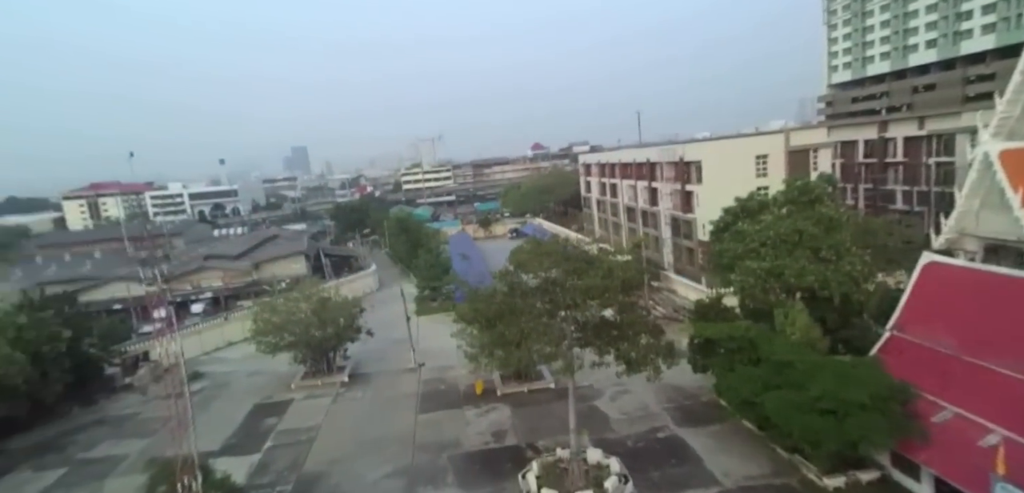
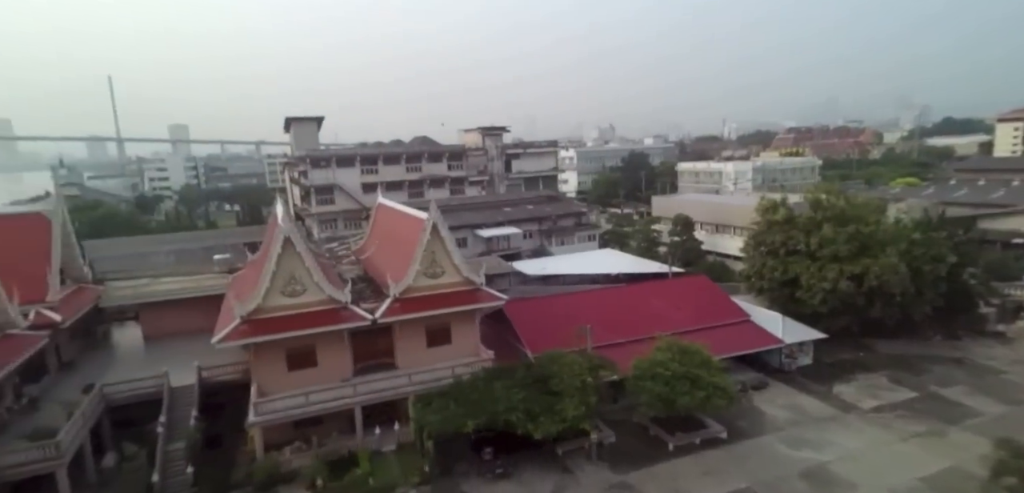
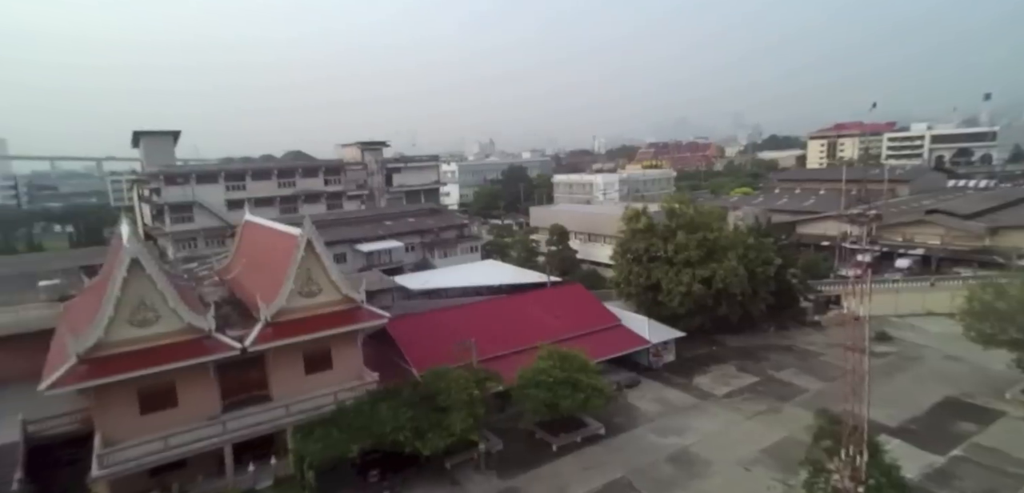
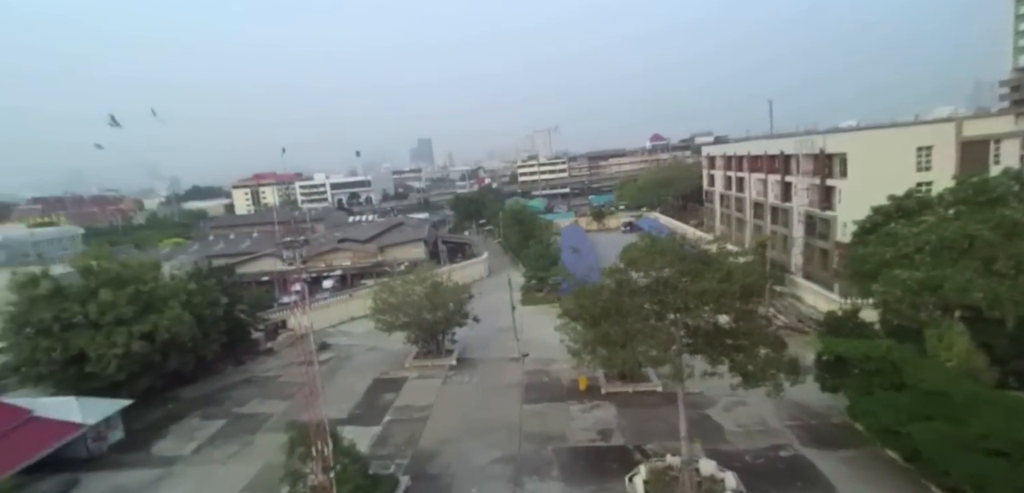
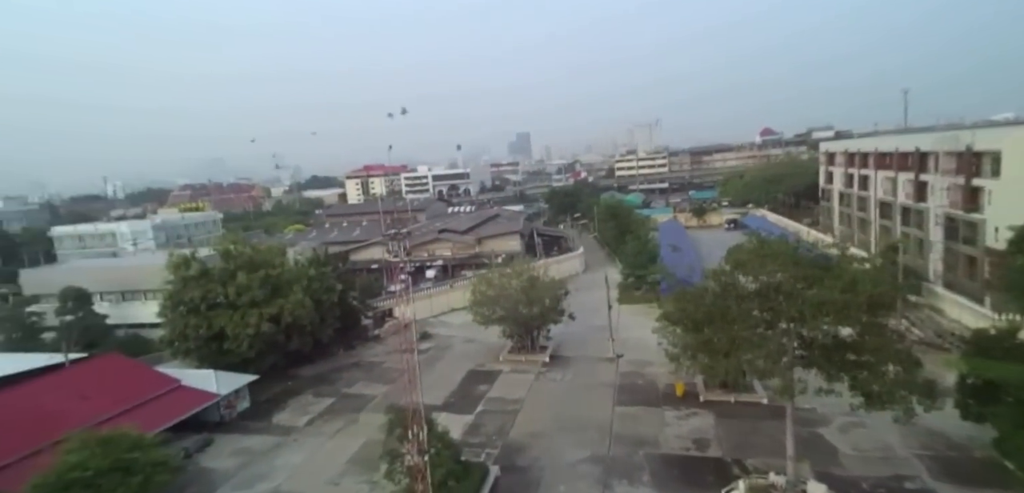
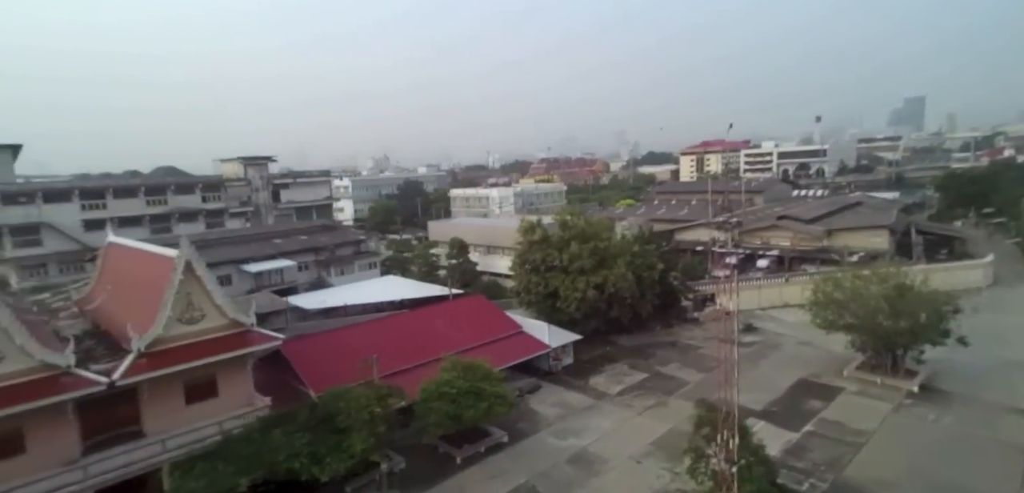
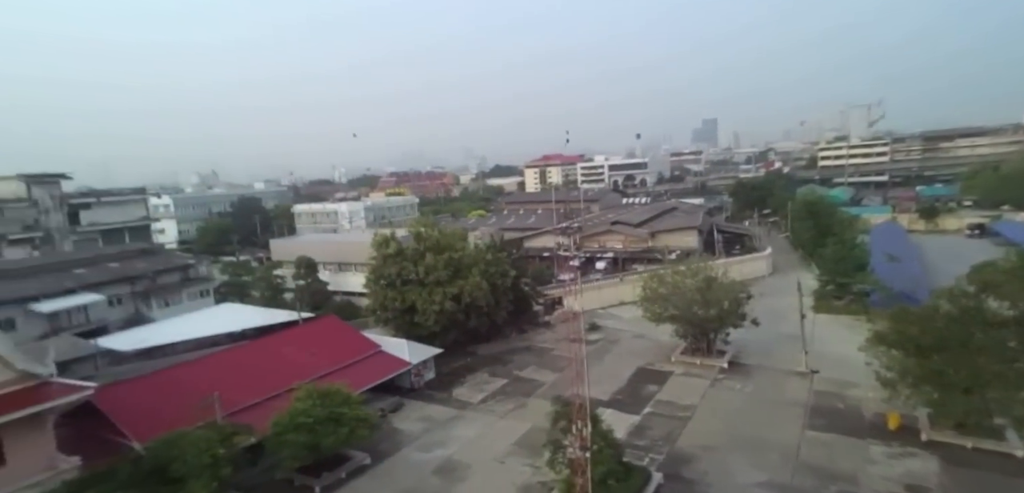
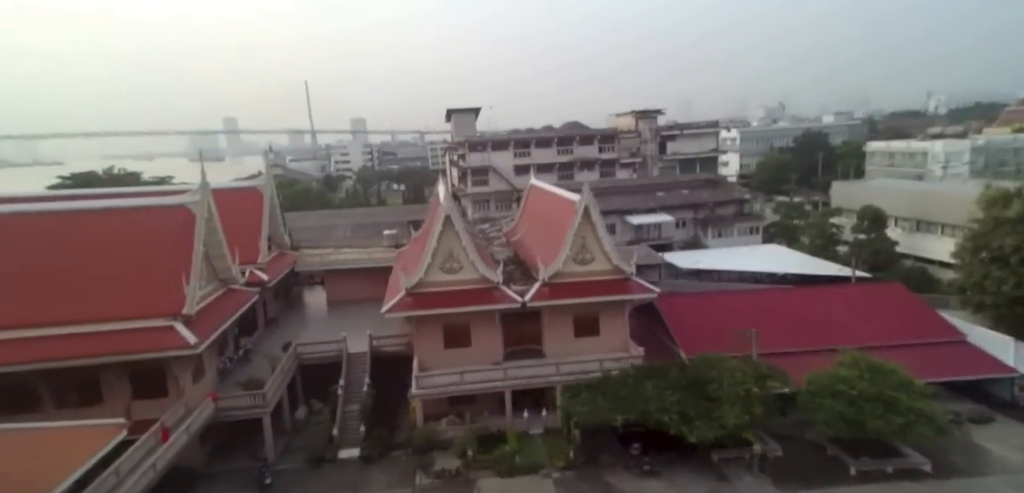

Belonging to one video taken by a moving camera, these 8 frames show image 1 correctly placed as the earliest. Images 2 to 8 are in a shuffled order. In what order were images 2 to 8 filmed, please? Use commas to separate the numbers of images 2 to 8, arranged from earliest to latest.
4, 5, 7, 6, 3, 2, 8
